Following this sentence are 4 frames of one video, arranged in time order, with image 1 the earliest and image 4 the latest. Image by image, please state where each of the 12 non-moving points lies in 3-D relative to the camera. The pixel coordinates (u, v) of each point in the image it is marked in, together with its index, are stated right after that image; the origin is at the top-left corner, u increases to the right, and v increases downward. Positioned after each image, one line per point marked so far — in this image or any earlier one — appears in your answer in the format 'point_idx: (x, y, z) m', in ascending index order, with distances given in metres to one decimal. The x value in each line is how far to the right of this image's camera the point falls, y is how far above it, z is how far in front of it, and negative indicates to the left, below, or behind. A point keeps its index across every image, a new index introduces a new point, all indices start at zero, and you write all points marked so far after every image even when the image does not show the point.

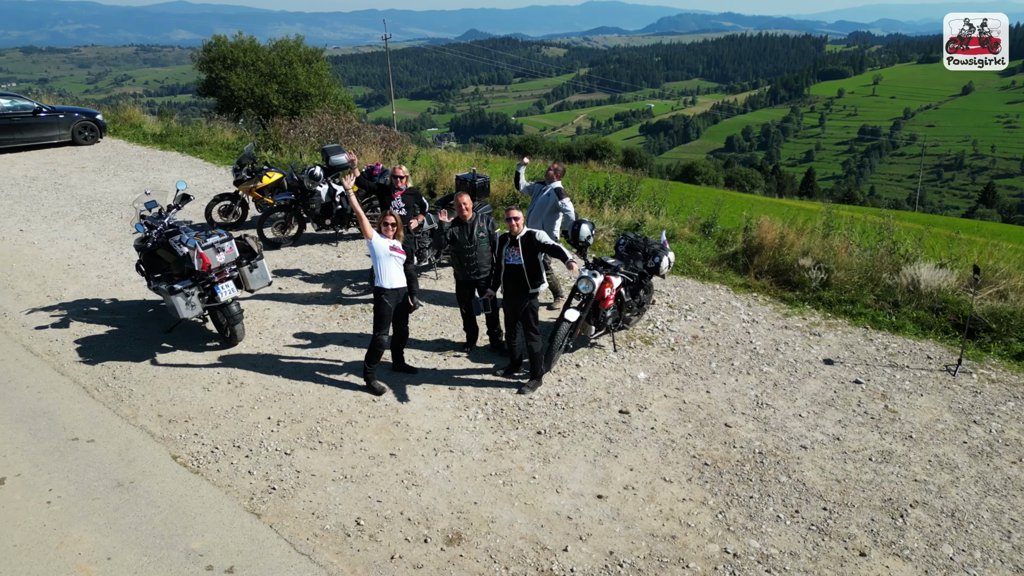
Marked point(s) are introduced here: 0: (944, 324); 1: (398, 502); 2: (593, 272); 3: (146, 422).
0: (+3.9, -0.3, +6.8) m
1: (-0.6, -1.2, +4.3) m
2: (+0.6, +0.1, +5.7) m
3: (-2.5, -0.9, +5.1) m
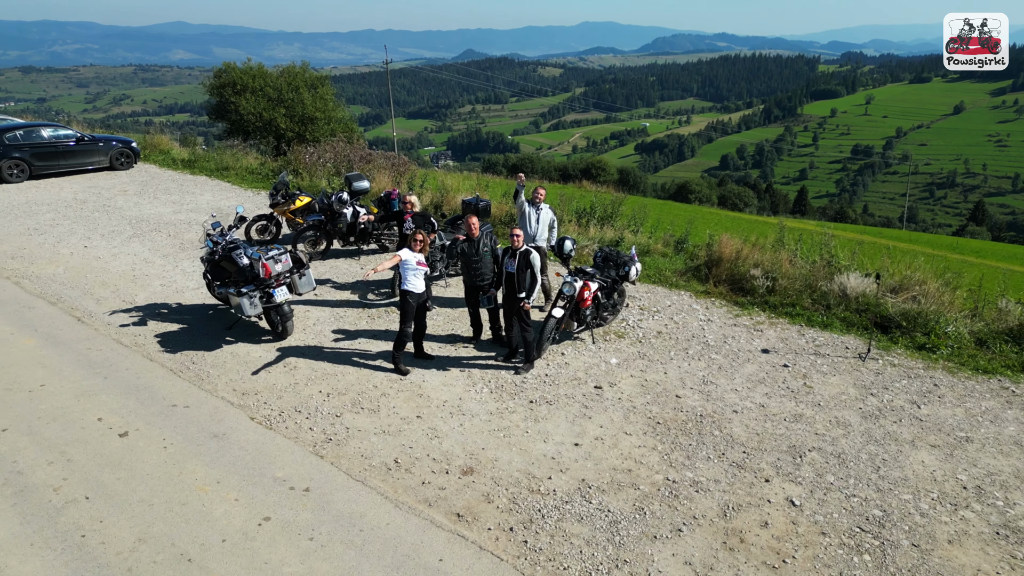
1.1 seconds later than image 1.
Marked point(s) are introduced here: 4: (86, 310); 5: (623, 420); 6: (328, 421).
0: (+3.9, -0.3, +8.2) m
1: (-0.6, -1.2, +5.8) m
2: (+0.6, +0.1, +7.1) m
3: (-2.5, -0.9, +6.5) m
4: (-4.8, -0.2, +8.4) m
5: (+0.9, -1.1, +6.1) m
6: (-1.5, -1.1, +6.1) m
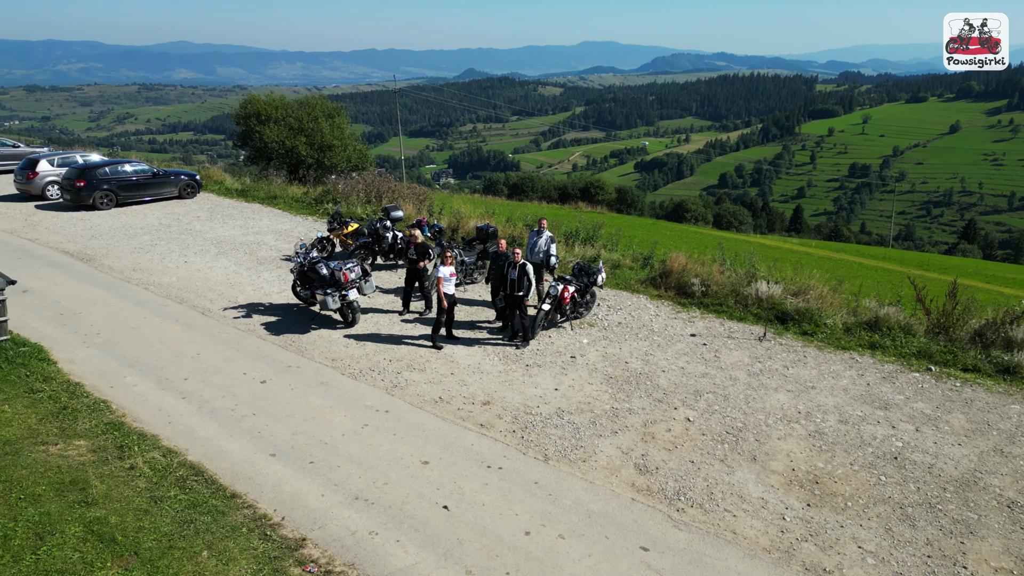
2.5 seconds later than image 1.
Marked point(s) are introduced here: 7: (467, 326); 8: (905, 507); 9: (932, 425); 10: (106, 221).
0: (+3.9, -0.4, +11.3) m
1: (-0.6, -1.2, +8.9) m
2: (+0.6, +0.1, +10.3) m
3: (-2.5, -0.9, +9.6) m
4: (-4.8, -0.3, +11.6) m
5: (+0.9, -1.1, +9.2) m
6: (-1.5, -1.1, +9.2) m
7: (-0.6, -0.6, +10.9) m
8: (+3.6, -2.0, +6.8) m
9: (+4.6, -1.5, +8.2) m
10: (-9.2, +1.5, +16.9) m
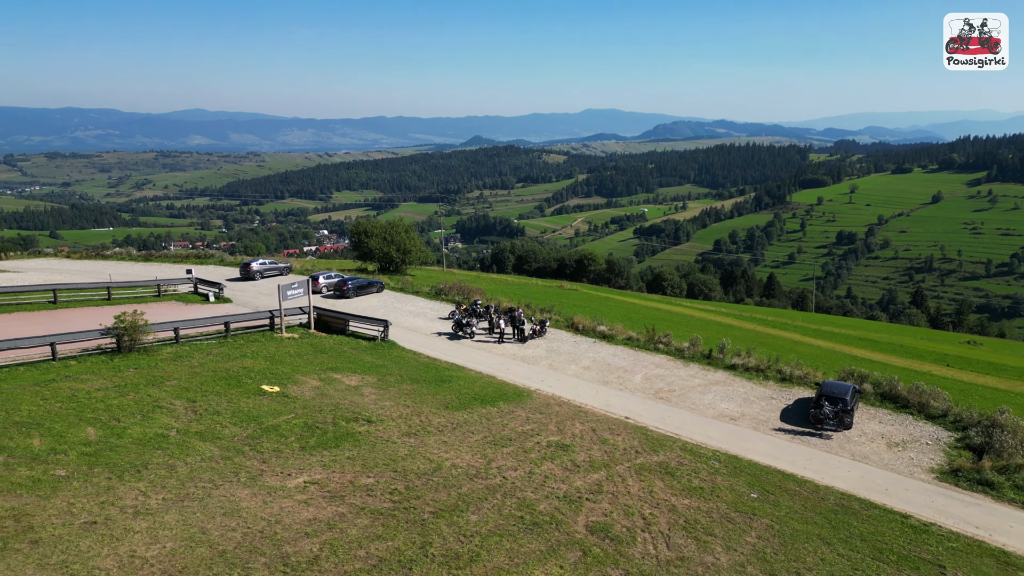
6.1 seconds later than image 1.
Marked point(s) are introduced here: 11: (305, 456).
0: (+4.4, -2.4, +36.7) m
1: (-0.2, -3.0, +34.2) m
2: (+1.0, -1.8, +35.7) m
3: (-2.1, -2.8, +35.0) m
4: (-4.4, -2.3, +37.0) m
5: (+1.4, -2.9, +34.6) m
6: (-1.1, -2.9, +34.6) m
7: (-0.2, -2.5, +36.3) m
8: (+3.9, -3.6, +32.0) m
9: (+5.0, -3.2, +33.5) m
10: (-8.7, -0.9, +42.5) m
11: (-5.5, -4.4, +19.4) m
